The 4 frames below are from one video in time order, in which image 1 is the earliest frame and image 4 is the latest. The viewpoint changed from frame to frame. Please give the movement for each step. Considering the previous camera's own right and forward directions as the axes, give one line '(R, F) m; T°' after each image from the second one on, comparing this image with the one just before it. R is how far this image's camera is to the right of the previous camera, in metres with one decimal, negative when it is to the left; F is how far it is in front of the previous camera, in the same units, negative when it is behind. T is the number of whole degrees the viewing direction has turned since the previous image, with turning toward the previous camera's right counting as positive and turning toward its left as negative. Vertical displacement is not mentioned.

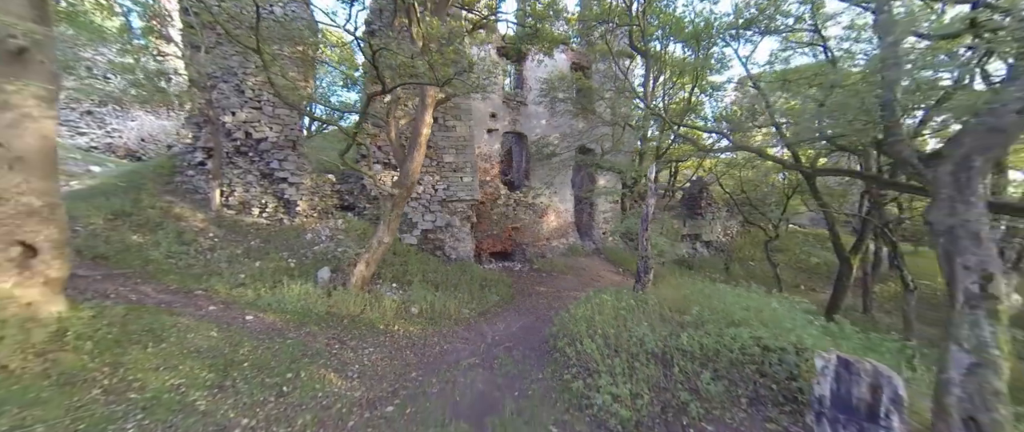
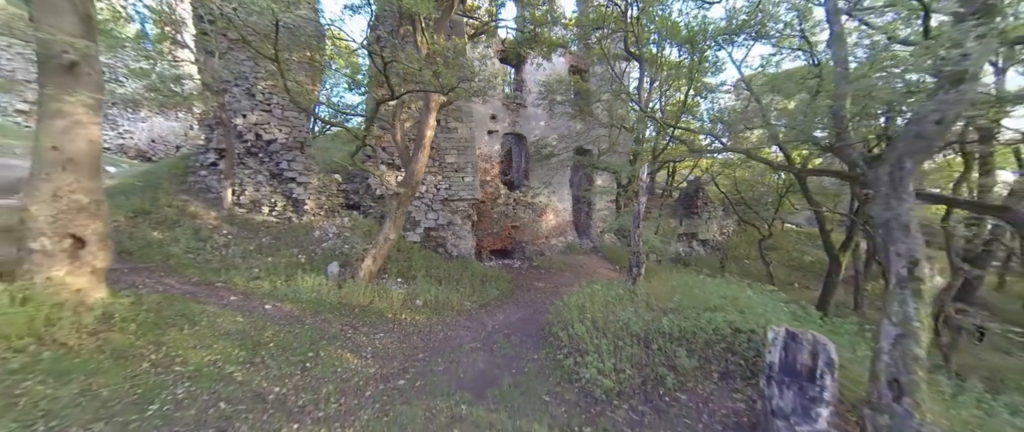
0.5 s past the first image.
(0.0, -0.4) m; 0°
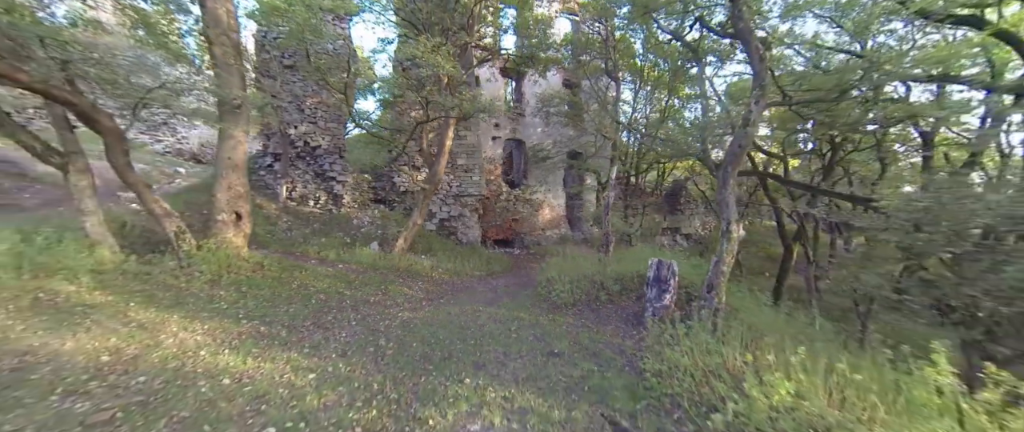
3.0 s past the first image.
(+0.1, -2.3) m; 0°
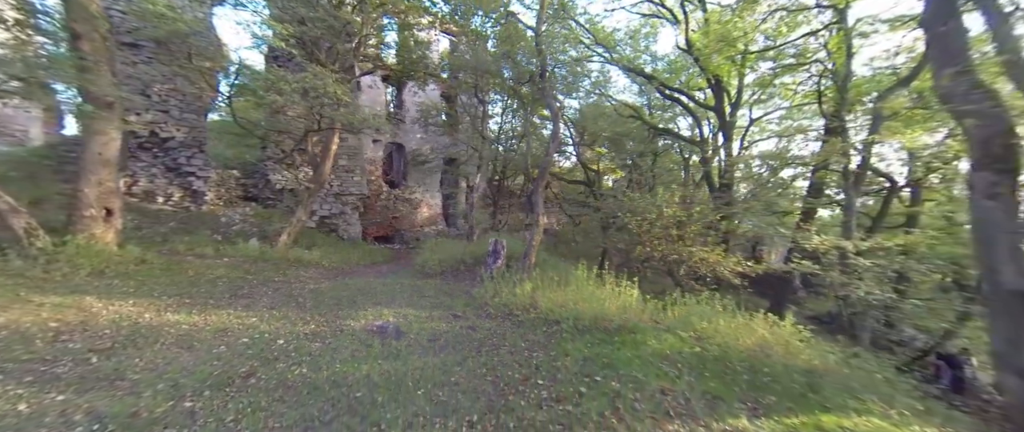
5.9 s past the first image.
(-0.1, -2.3) m; +20°
